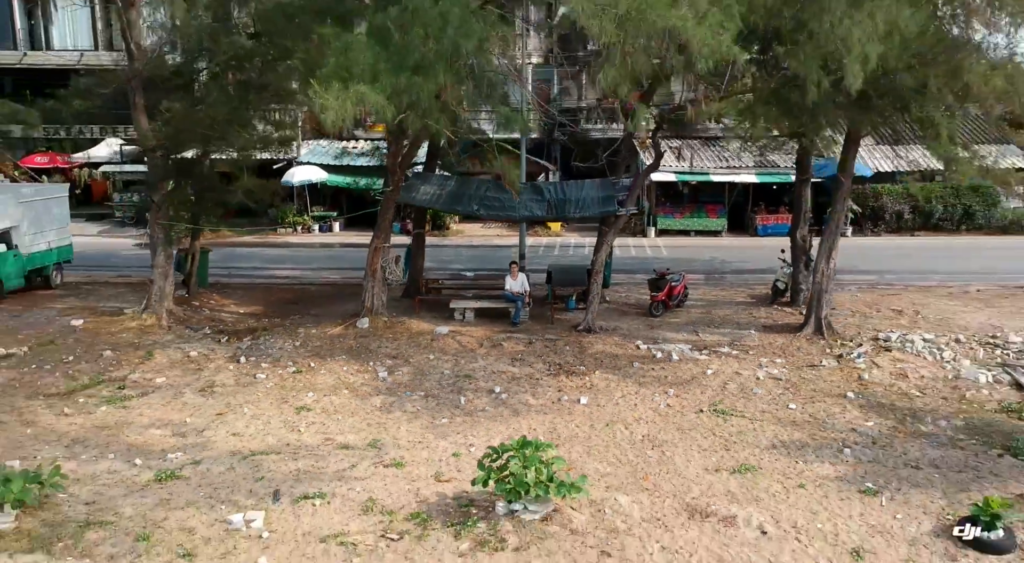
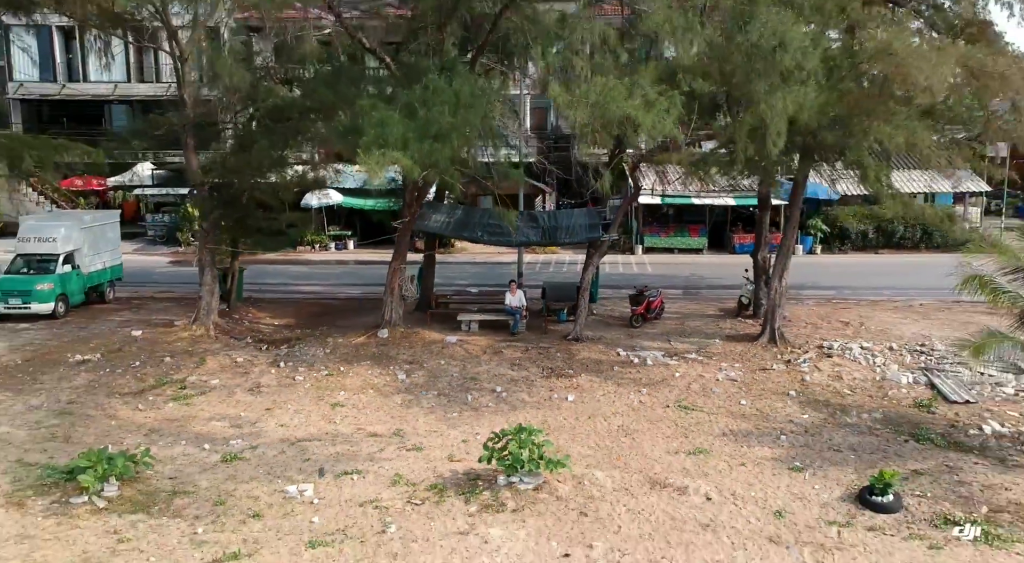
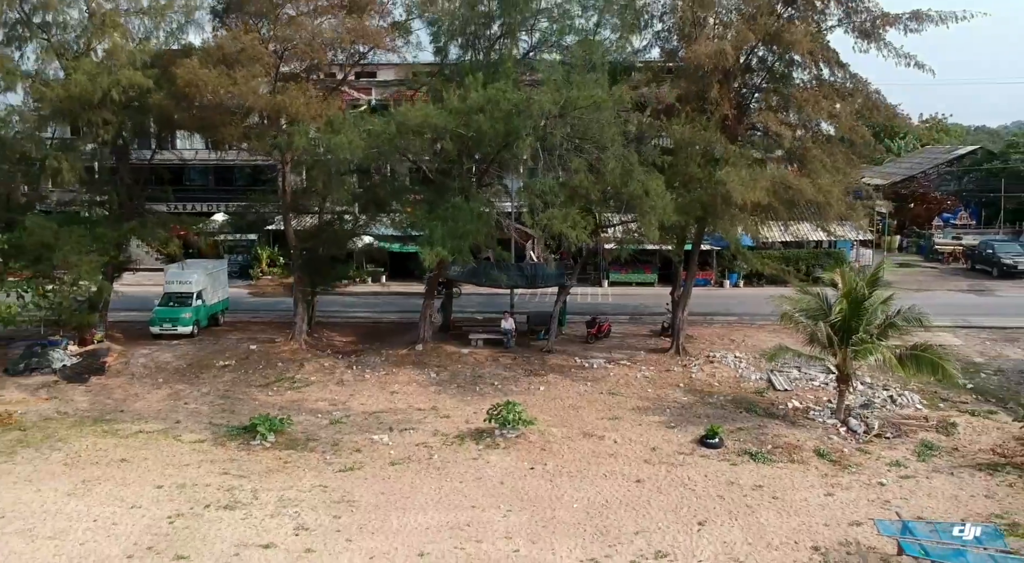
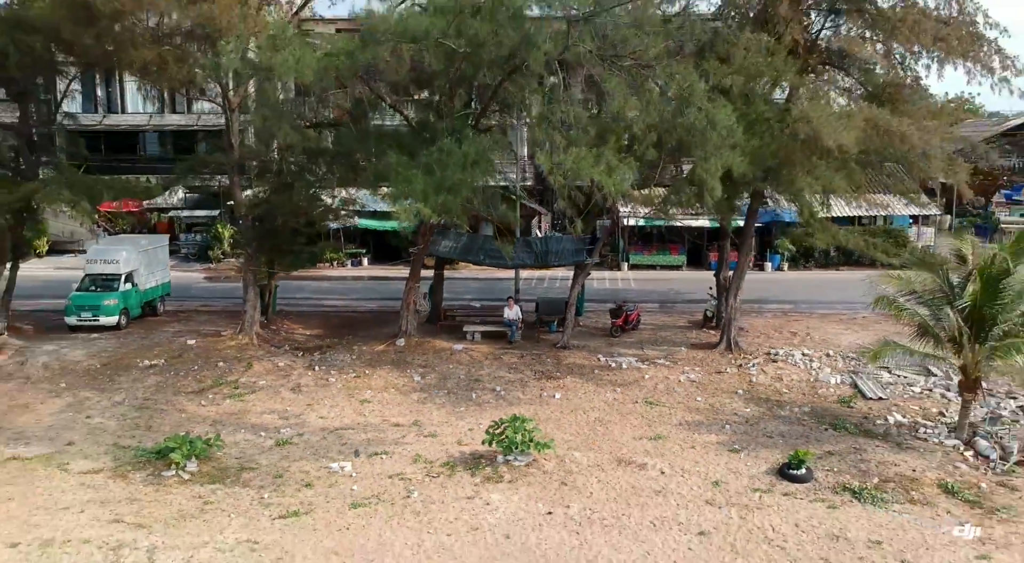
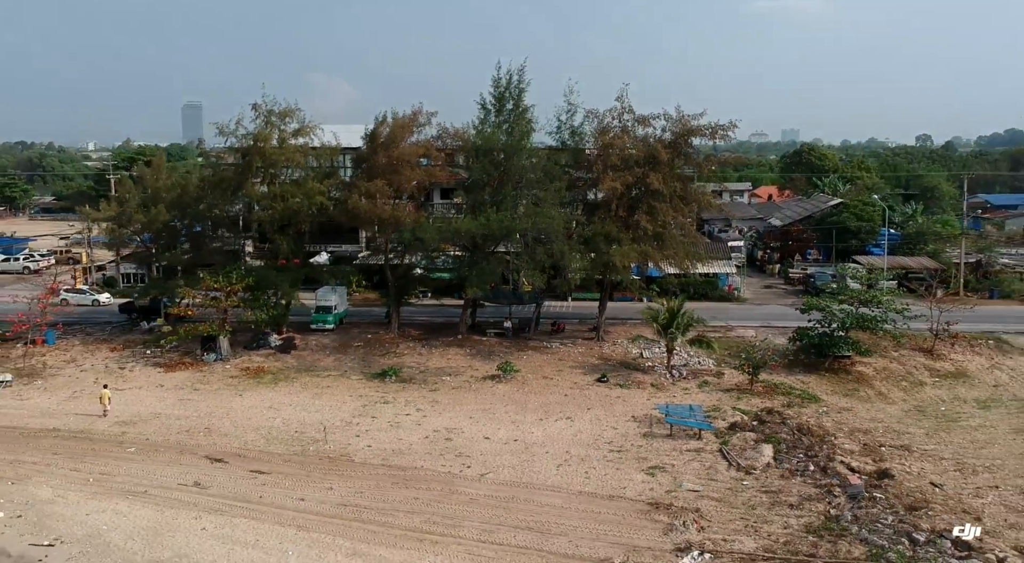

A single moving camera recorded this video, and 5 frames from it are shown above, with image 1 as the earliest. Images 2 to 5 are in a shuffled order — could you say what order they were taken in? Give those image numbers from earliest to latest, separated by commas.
2, 4, 3, 5
